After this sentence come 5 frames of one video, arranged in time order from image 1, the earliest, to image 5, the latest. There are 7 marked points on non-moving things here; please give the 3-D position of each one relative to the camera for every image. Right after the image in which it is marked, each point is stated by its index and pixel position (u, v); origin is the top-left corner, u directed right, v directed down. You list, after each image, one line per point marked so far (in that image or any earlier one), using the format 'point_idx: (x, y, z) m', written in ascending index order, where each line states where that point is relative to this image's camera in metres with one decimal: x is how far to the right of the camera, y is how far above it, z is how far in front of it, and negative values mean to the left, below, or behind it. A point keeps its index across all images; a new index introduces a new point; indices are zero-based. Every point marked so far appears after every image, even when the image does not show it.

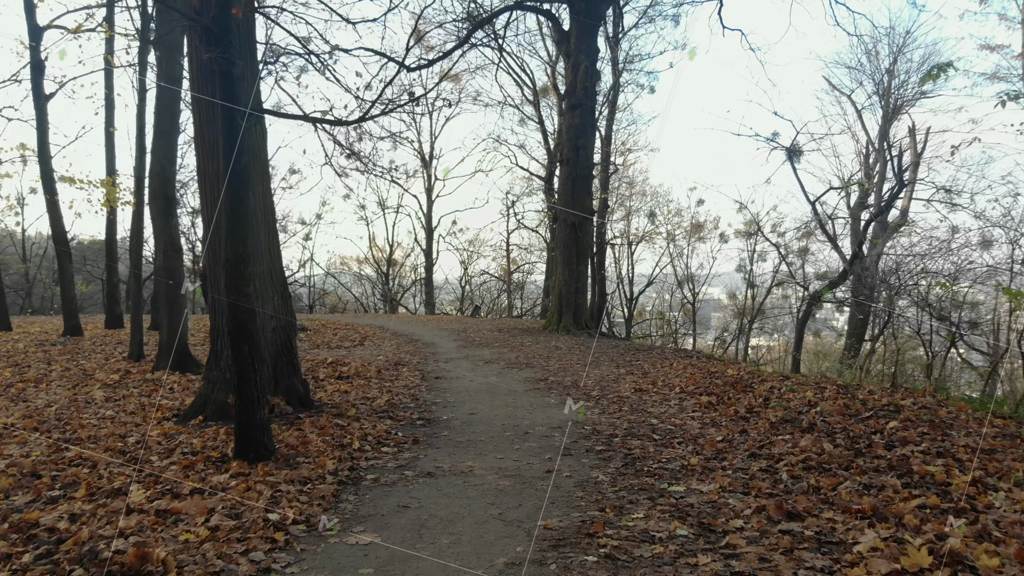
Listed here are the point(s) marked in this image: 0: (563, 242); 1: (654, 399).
0: (+1.7, +1.6, +19.7) m
1: (+2.1, -1.6, +8.5) m
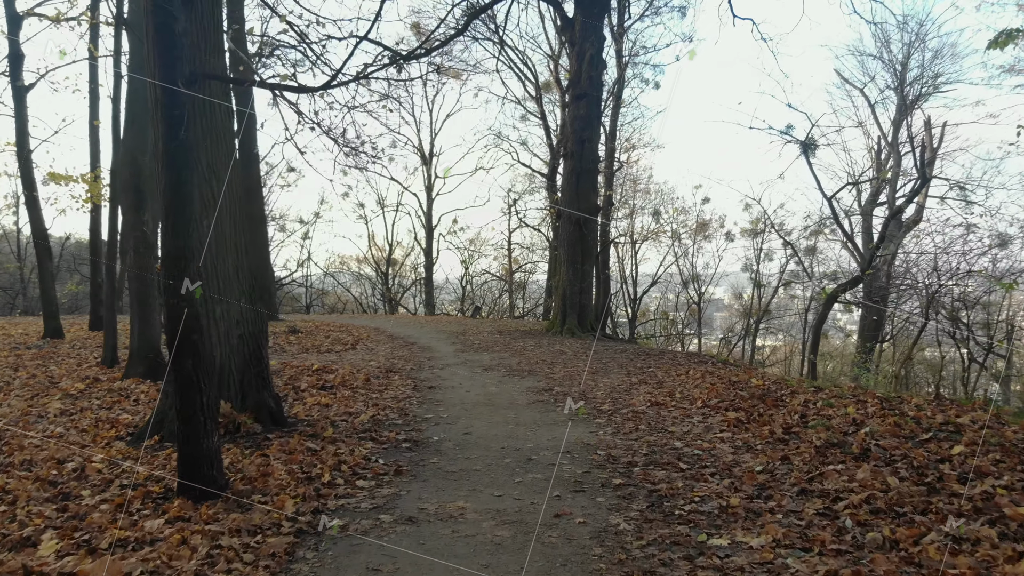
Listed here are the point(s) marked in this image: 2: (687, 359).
0: (+1.7, +1.6, +18.7) m
1: (+2.1, -1.6, +7.5) m
2: (+4.1, -1.7, +14.0) m
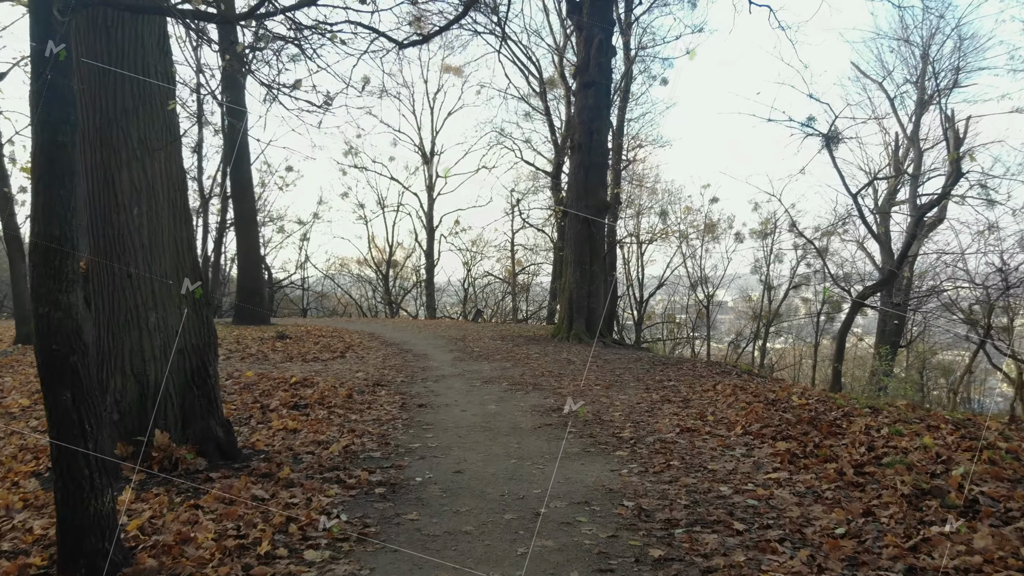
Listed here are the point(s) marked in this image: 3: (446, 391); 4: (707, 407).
0: (+1.8, +1.5, +17.4) m
1: (+2.1, -1.7, +6.2) m
2: (+4.2, -1.7, +12.6) m
3: (-1.1, -1.7, +9.5) m
4: (+2.6, -1.6, +7.9) m
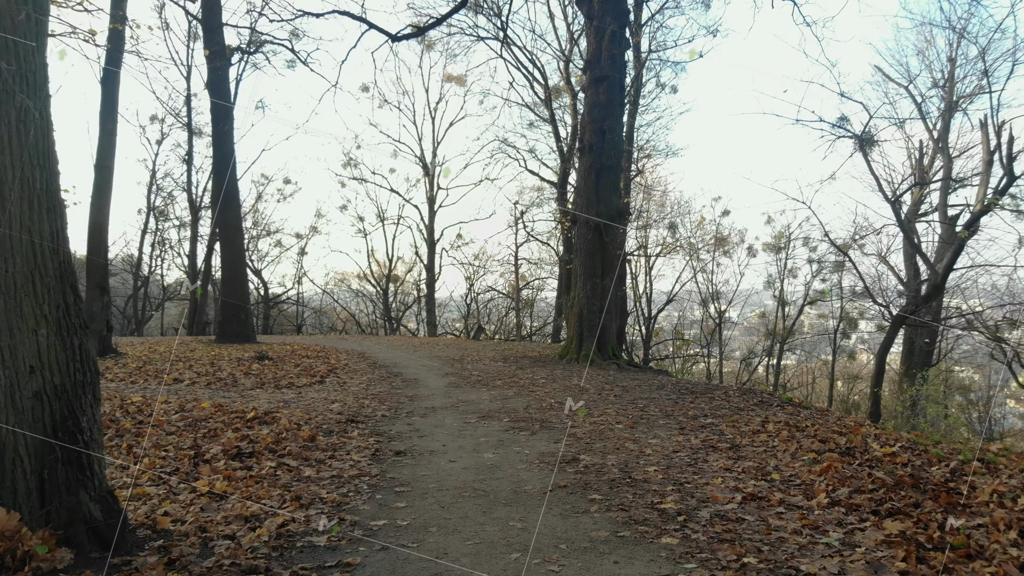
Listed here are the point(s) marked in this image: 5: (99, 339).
0: (+1.9, +1.1, +15.7) m
1: (+2.1, -1.8, +4.4) m
2: (+4.2, -2.0, +10.8) m
3: (-1.0, -1.9, +7.7) m
4: (+2.7, -1.8, +6.1) m
5: (-12.3, -1.5, +17.6) m
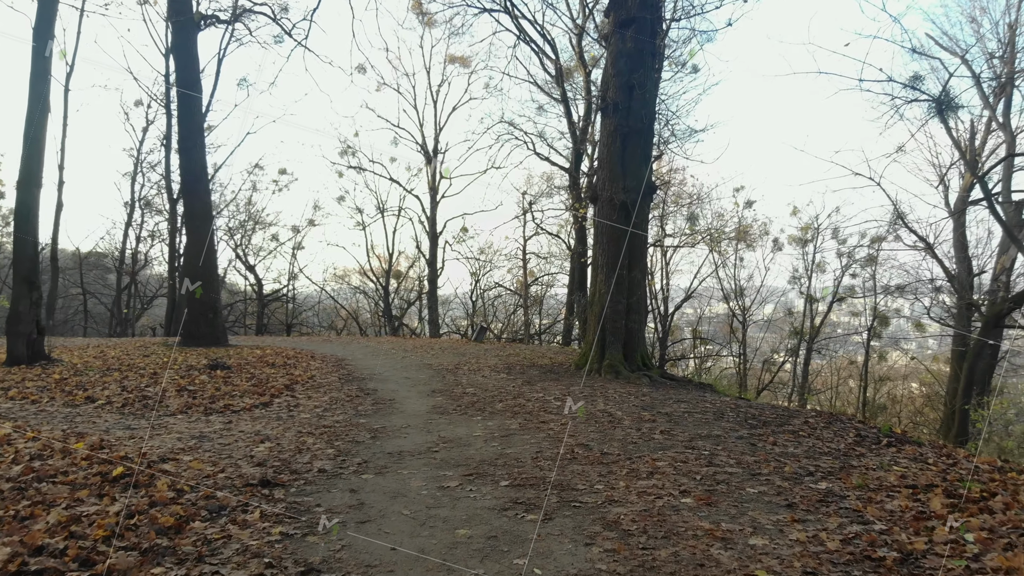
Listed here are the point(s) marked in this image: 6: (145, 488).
0: (+2.0, +1.2, +12.7) m
1: (+2.1, -1.7, +1.4) m
2: (+4.3, -1.9, +7.8) m
3: (-1.0, -1.8, +4.8) m
4: (+2.6, -1.7, +3.2) m
5: (-12.2, -1.4, +14.8) m
6: (-3.3, -1.8, +5.4) m
